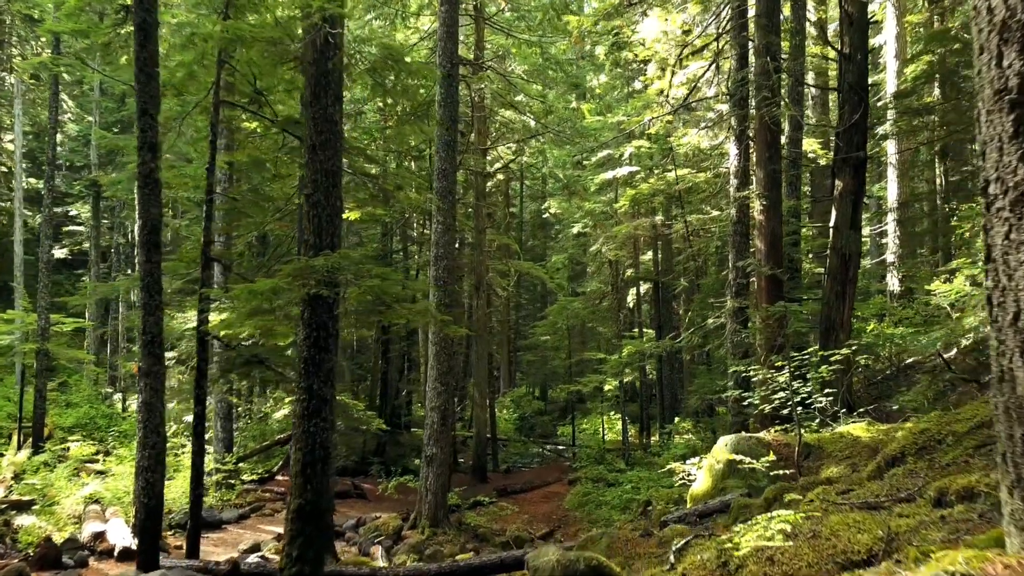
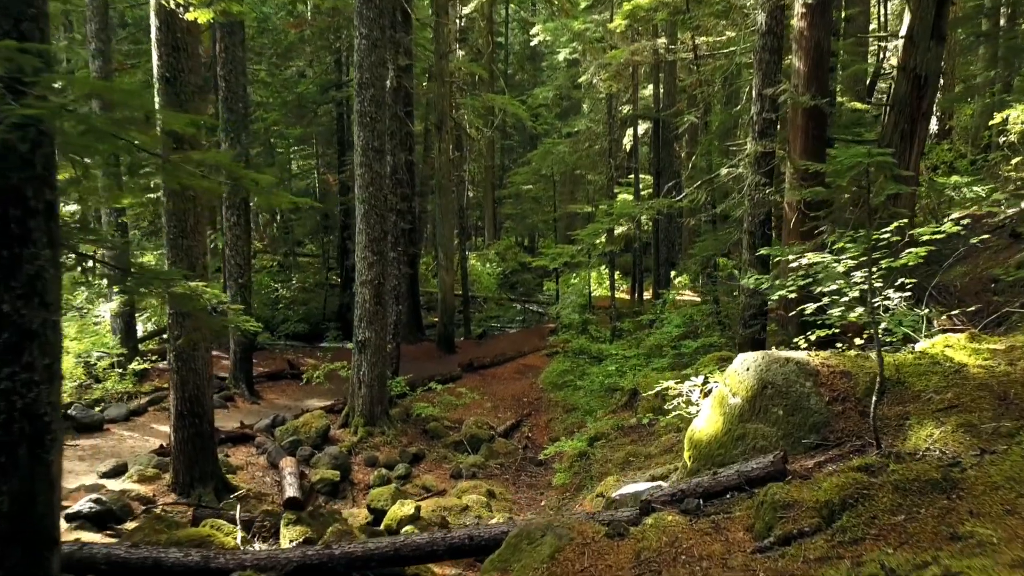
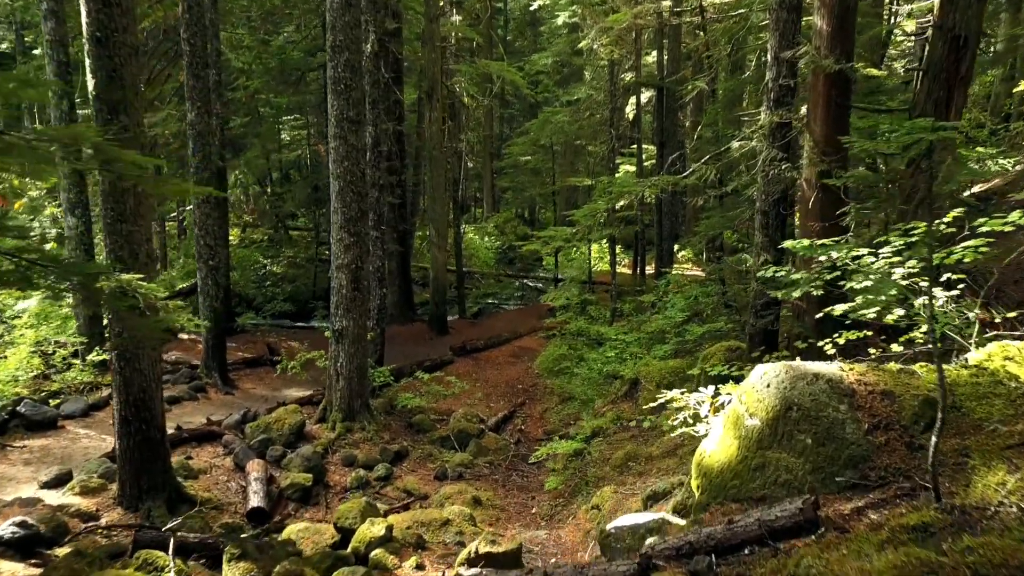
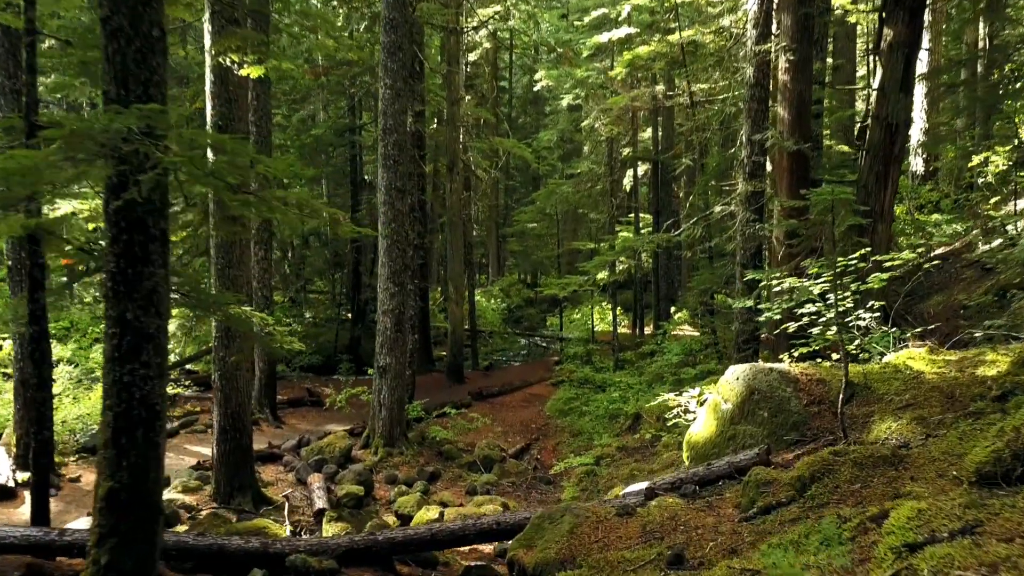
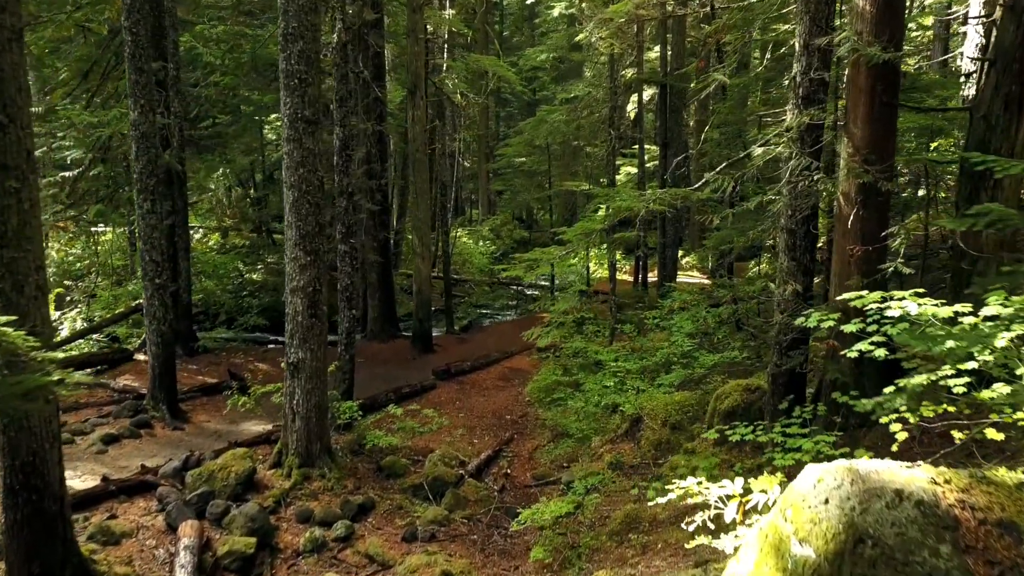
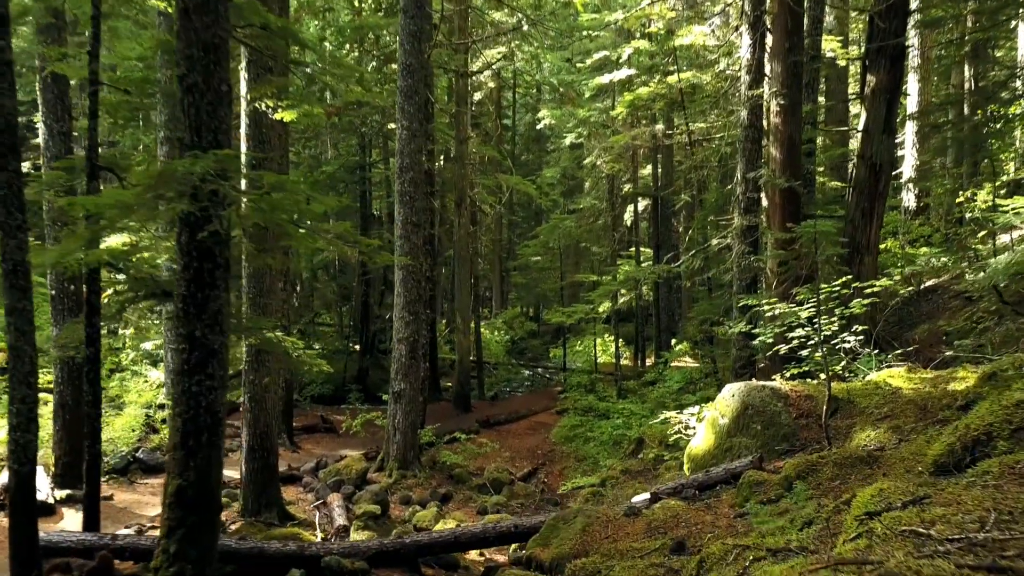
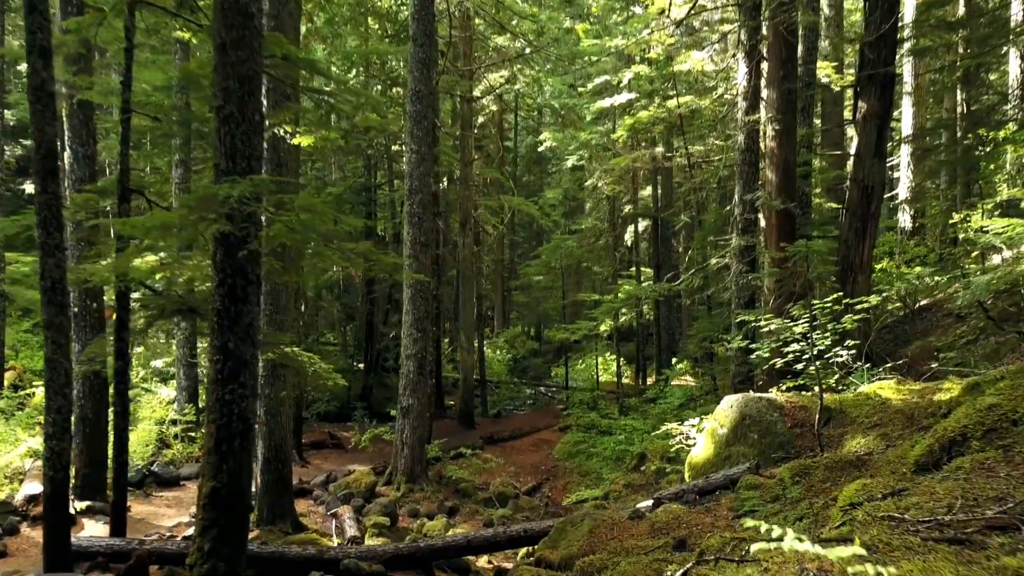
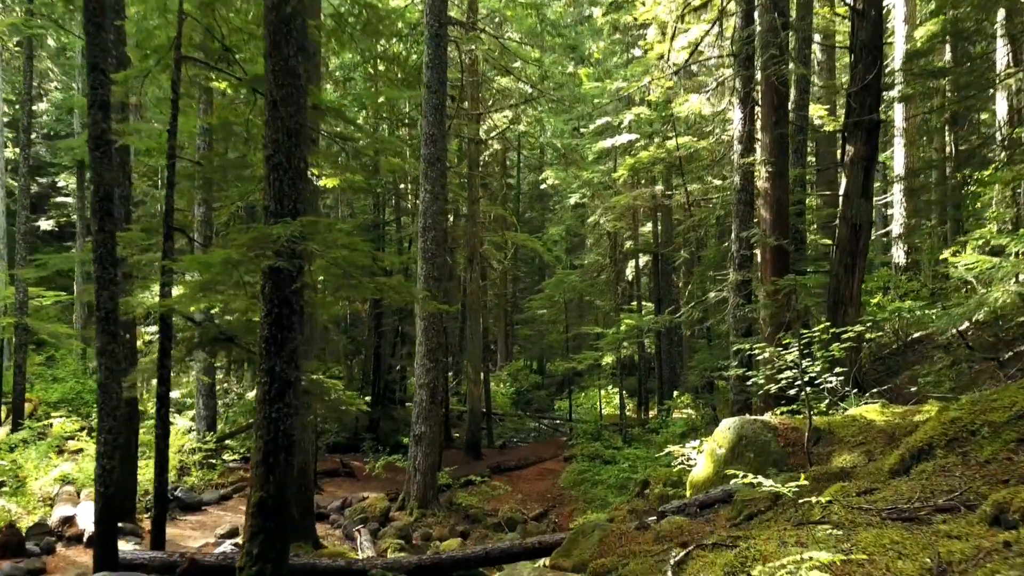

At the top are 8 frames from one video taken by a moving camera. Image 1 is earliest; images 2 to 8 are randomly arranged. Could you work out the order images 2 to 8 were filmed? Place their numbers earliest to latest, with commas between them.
8, 7, 6, 4, 2, 3, 5
